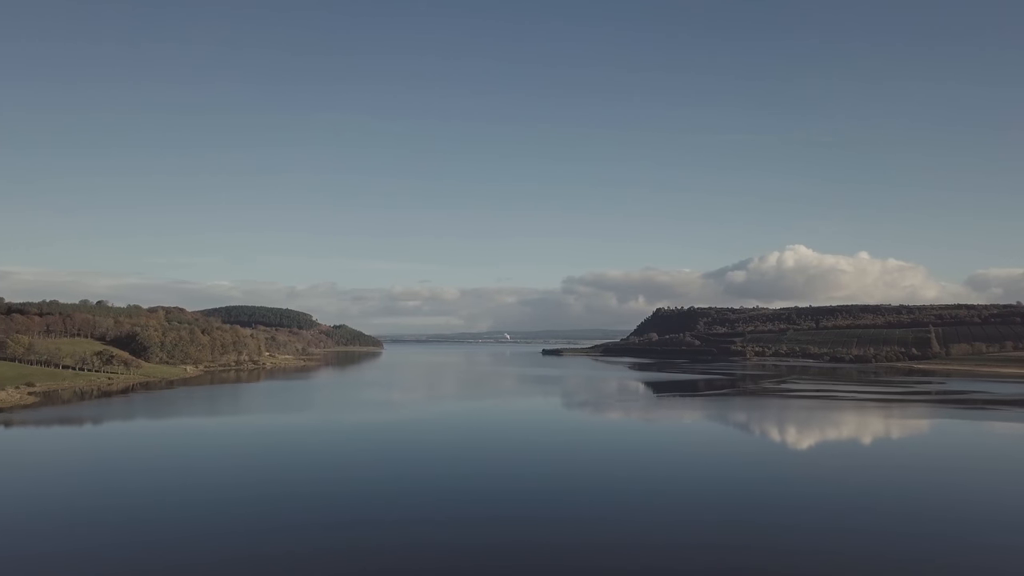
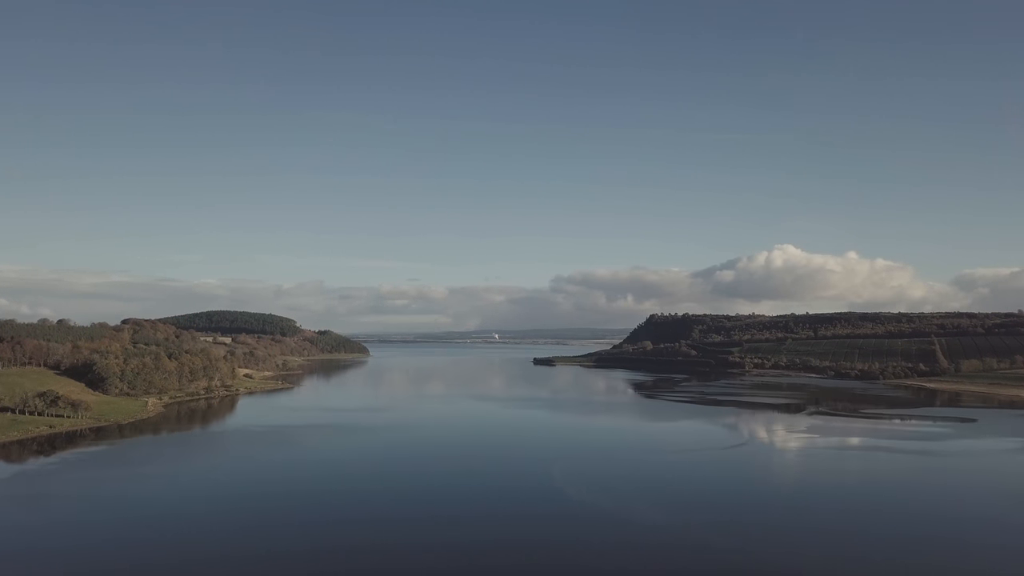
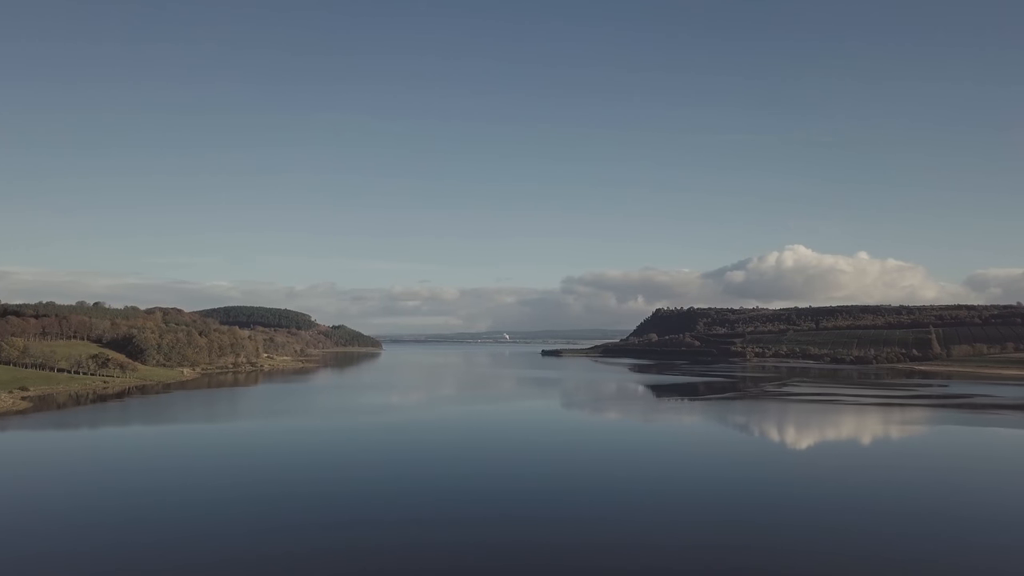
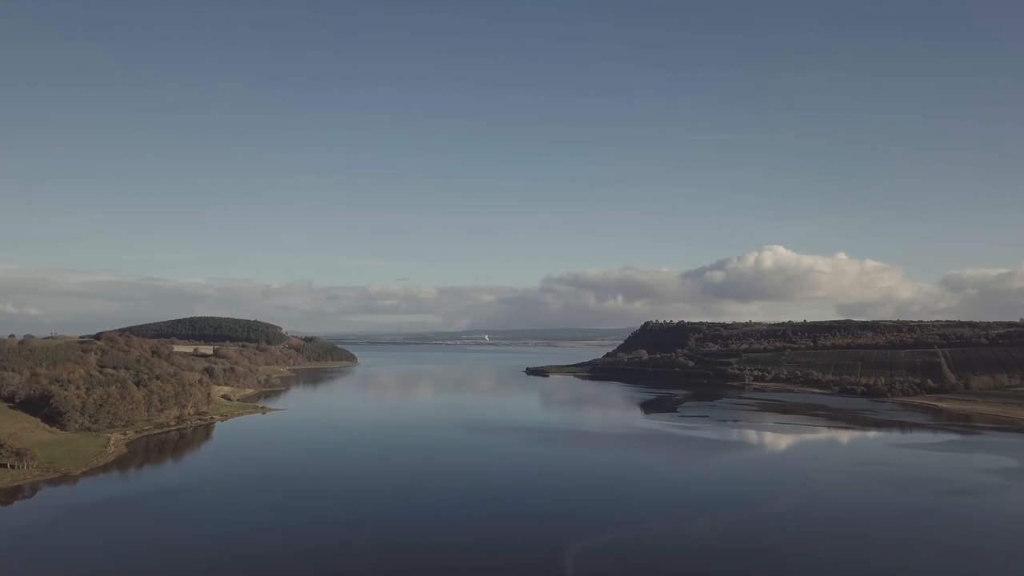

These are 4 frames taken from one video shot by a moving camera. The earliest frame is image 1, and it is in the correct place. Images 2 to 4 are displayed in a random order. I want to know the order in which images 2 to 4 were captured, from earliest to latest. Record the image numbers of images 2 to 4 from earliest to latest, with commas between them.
3, 2, 4
